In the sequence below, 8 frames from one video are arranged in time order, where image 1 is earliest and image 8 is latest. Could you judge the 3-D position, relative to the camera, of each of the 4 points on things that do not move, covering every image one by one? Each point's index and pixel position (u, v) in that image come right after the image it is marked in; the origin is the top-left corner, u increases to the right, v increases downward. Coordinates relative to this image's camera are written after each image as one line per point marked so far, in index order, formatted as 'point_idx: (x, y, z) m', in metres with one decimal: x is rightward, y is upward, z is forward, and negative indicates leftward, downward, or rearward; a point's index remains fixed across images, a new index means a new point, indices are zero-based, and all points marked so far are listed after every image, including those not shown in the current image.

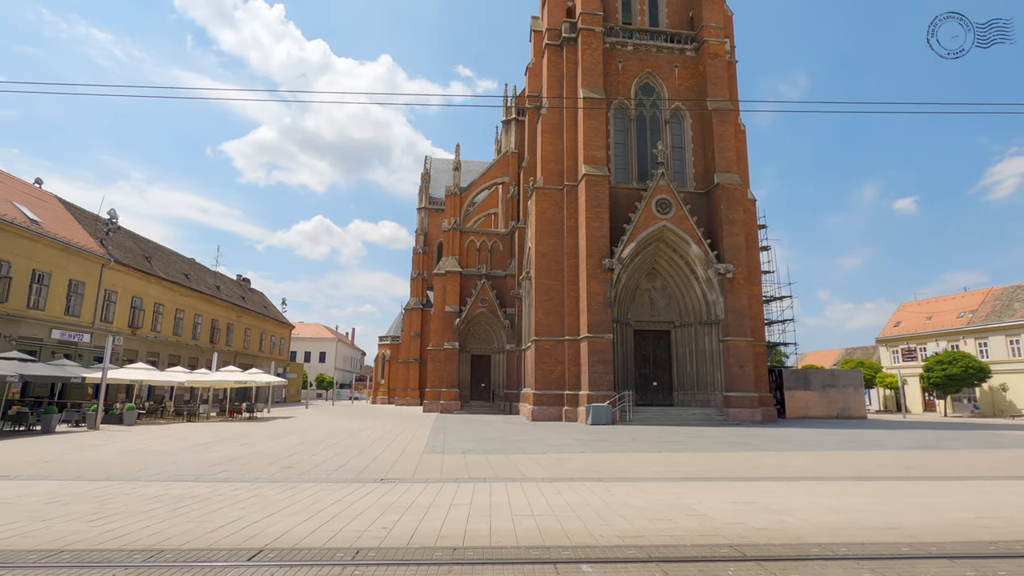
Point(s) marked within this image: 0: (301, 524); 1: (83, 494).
0: (-2.3, -2.5, +5.7) m
1: (-6.1, -2.9, +7.6) m
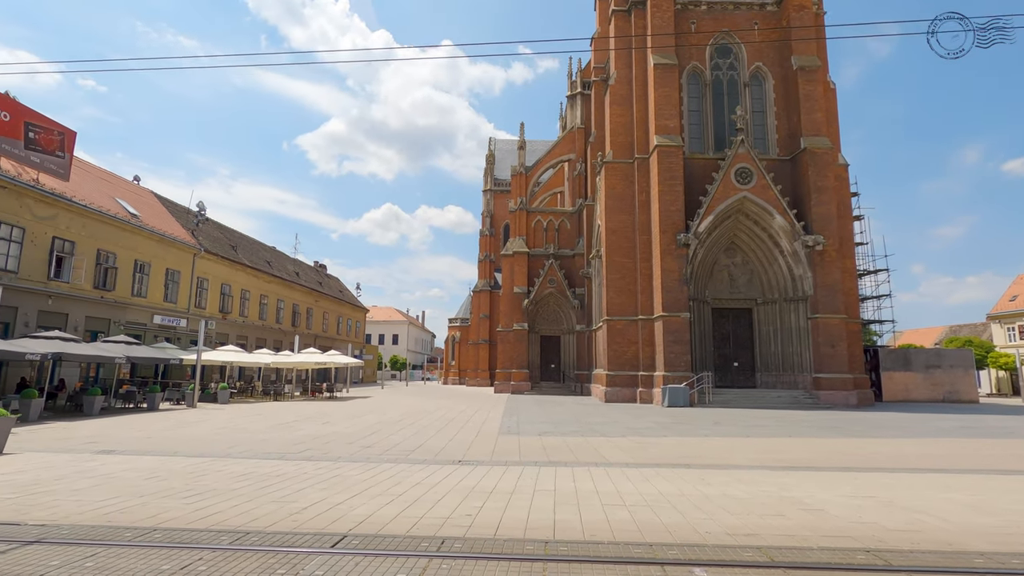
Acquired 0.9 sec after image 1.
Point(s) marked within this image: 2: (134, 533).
0: (-1.3, -2.3, +5.5) m
1: (-4.9, -2.7, +7.9) m
2: (-3.3, -2.1, +4.6) m
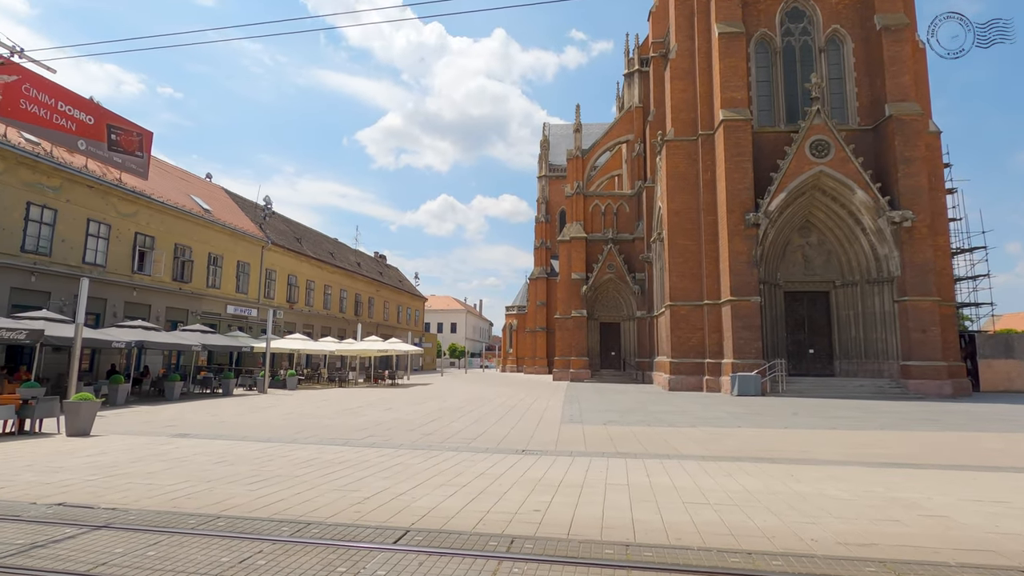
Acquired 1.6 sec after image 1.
0: (-0.6, -2.1, +5.2) m
1: (-4.0, -2.5, +8.0) m
2: (-2.7, -2.0, +4.5) m
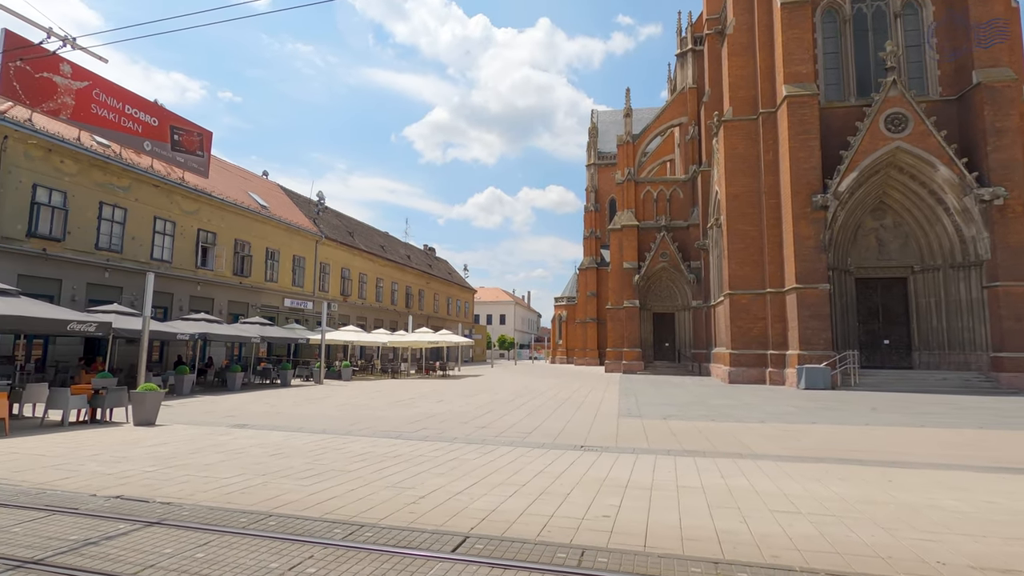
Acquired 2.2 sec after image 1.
0: (-0.1, -2.0, +4.9) m
1: (-3.1, -2.4, +7.9) m
2: (-2.1, -1.9, +4.3) m
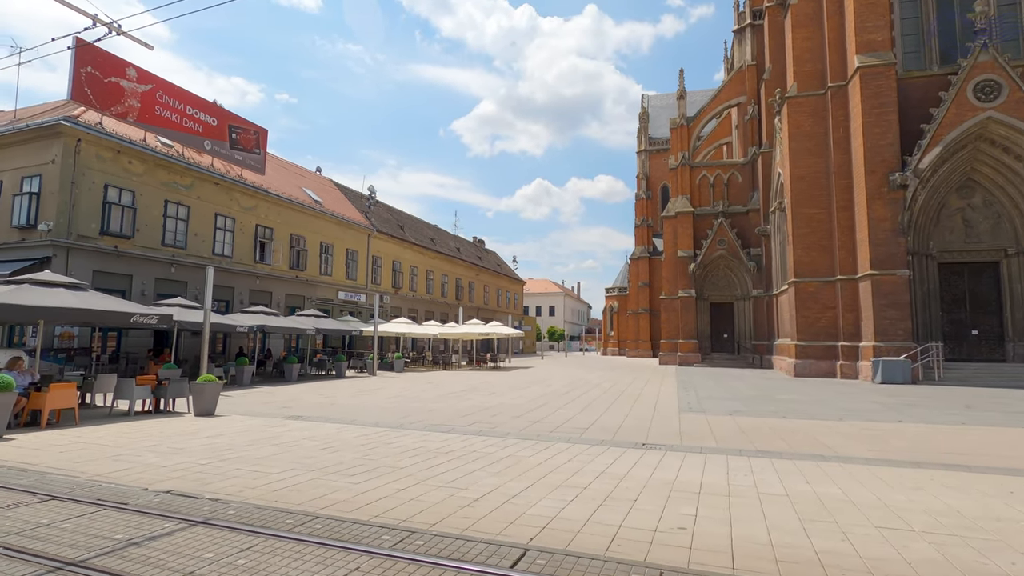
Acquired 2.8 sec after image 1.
0: (+0.5, -1.8, +4.4) m
1: (-2.3, -2.2, +7.7) m
2: (-1.7, -1.8, +4.1) m
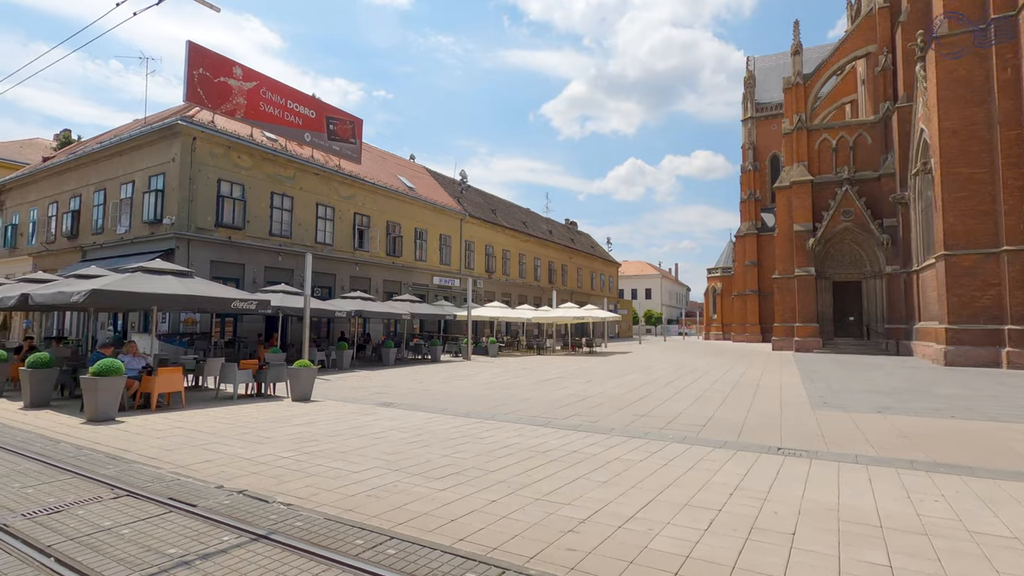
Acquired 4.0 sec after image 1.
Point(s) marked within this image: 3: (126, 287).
0: (+1.2, -1.6, +3.4) m
1: (-0.9, -1.9, +7.1) m
2: (-0.9, -1.6, +3.4) m
3: (-6.8, 0.0, +9.4) m
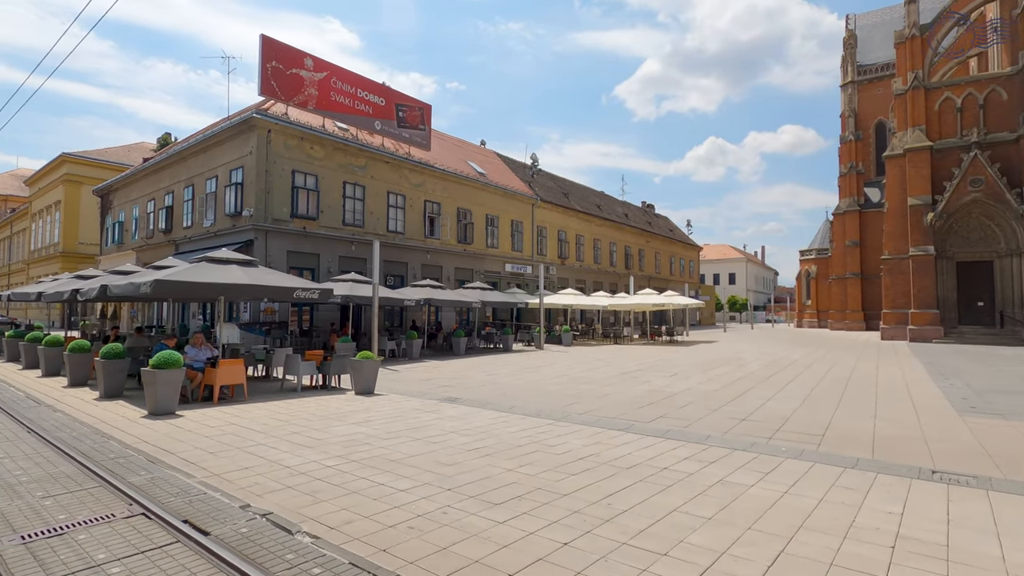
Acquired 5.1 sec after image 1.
0: (+1.6, -1.5, +2.2) m
1: (-0.1, -1.8, +6.2) m
2: (-0.6, -1.5, +2.6) m
3: (-5.6, +0.2, +9.3) m
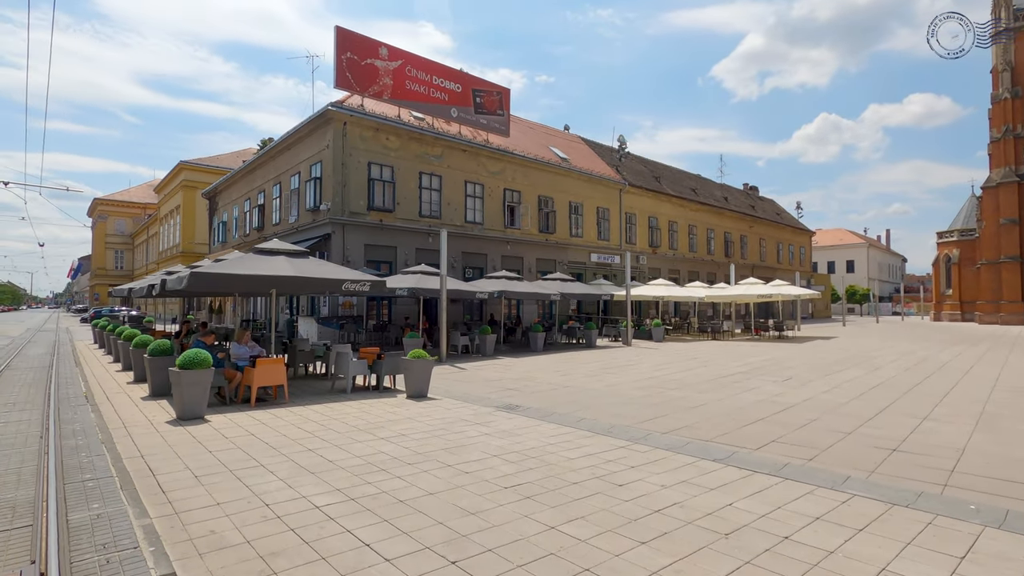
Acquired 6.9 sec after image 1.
0: (+1.3, -1.4, +0.6) m
1: (+0.4, -1.6, +4.8) m
2: (-0.7, -1.4, +1.2) m
3: (-4.5, +0.3, +8.7) m
